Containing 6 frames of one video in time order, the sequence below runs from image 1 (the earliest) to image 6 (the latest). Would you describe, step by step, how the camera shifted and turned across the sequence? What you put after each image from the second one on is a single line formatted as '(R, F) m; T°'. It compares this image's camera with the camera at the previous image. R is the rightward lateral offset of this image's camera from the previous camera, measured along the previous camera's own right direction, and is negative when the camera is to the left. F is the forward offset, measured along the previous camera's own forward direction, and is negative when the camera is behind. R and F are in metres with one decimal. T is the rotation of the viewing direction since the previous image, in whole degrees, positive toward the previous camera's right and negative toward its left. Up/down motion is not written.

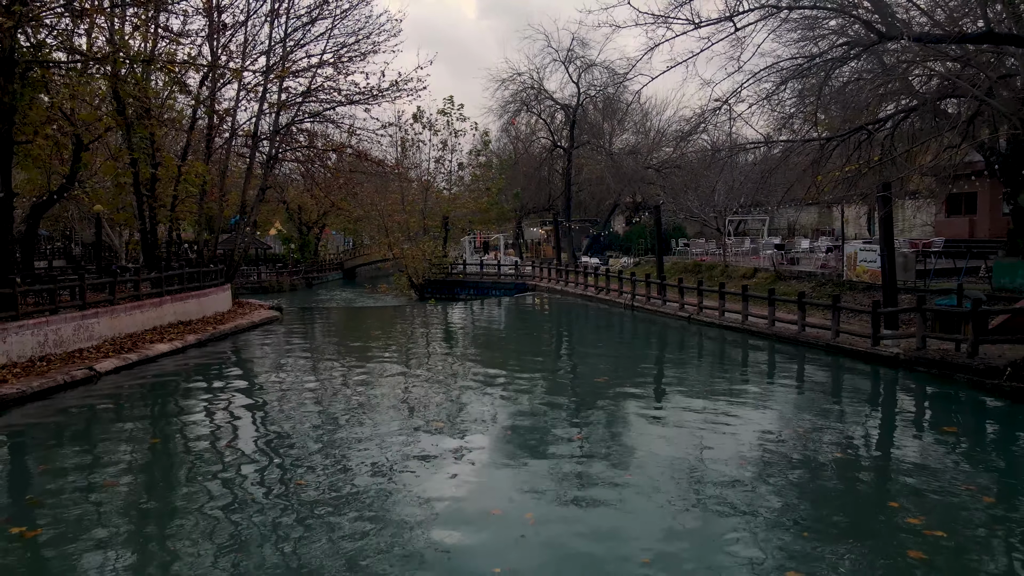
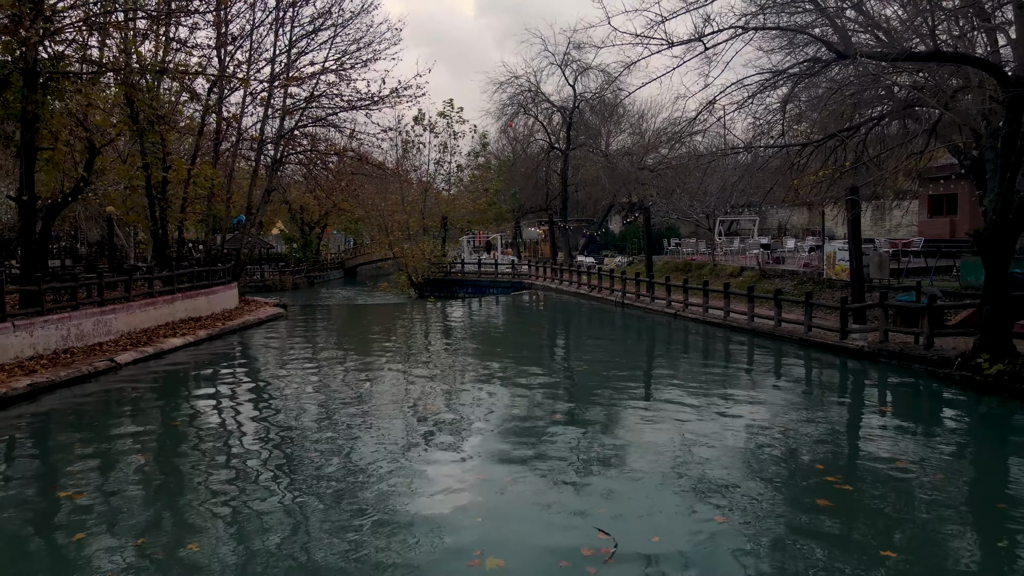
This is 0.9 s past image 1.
(+0.1, -0.7) m; 0°
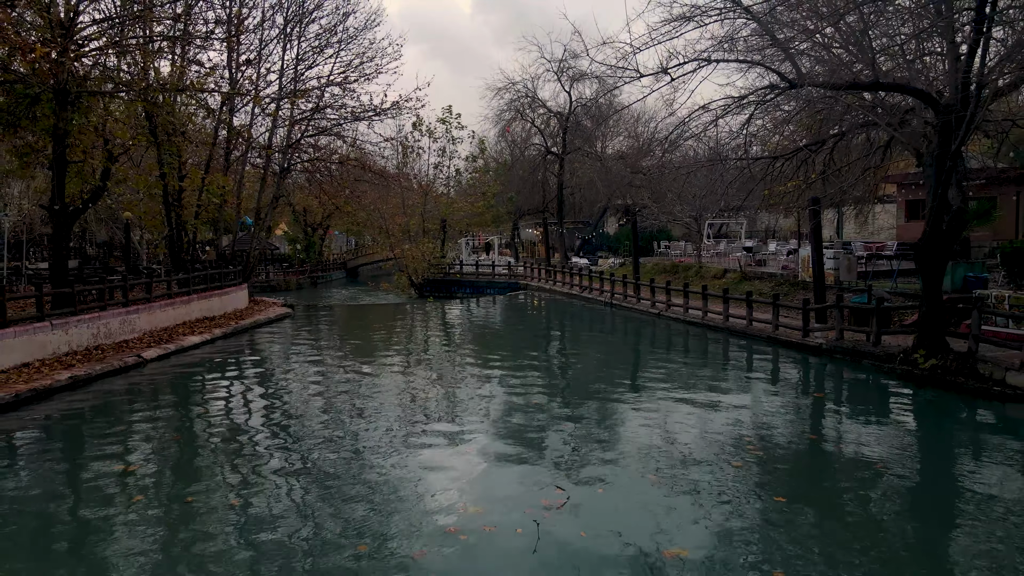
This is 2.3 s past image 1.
(+0.1, -1.0) m; 0°
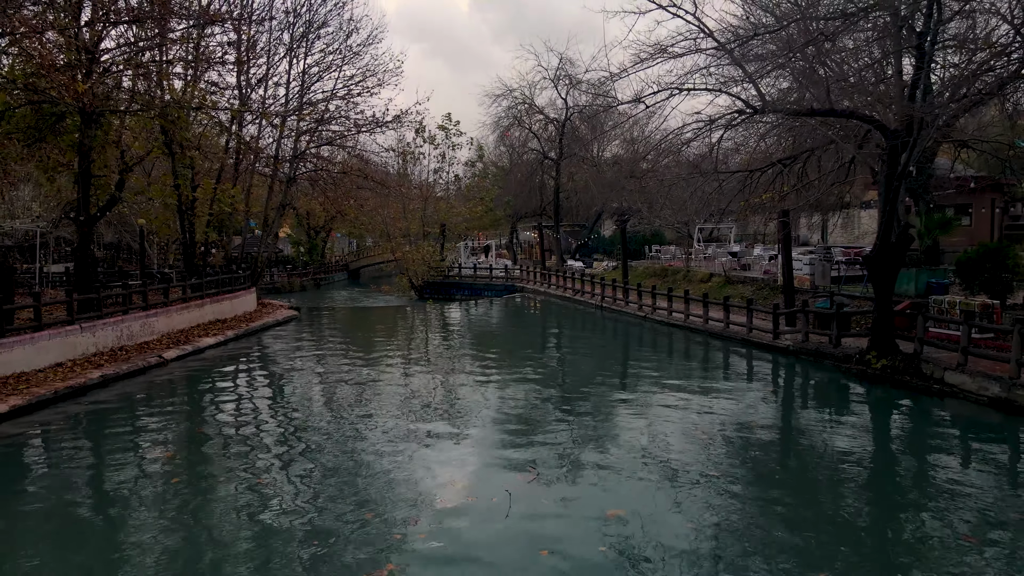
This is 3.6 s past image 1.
(+0.1, -0.9) m; 0°
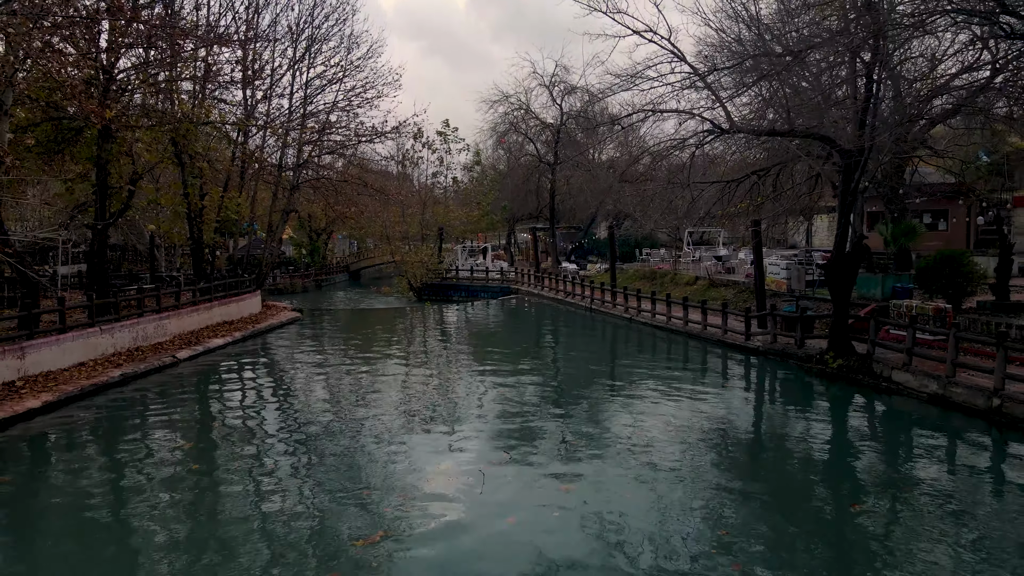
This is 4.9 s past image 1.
(+0.2, -0.9) m; 0°
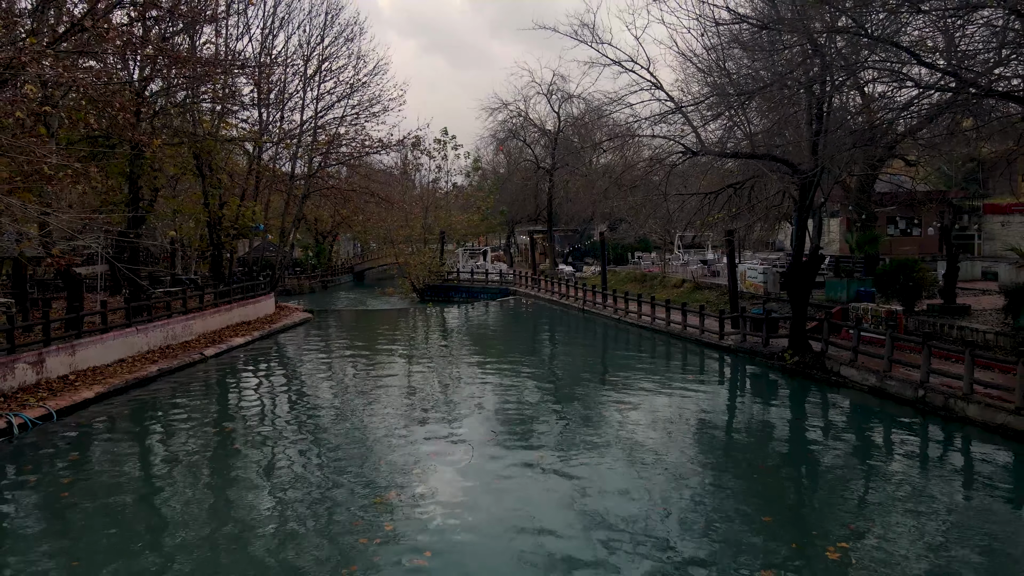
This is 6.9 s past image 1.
(+0.1, -1.4) m; 0°
